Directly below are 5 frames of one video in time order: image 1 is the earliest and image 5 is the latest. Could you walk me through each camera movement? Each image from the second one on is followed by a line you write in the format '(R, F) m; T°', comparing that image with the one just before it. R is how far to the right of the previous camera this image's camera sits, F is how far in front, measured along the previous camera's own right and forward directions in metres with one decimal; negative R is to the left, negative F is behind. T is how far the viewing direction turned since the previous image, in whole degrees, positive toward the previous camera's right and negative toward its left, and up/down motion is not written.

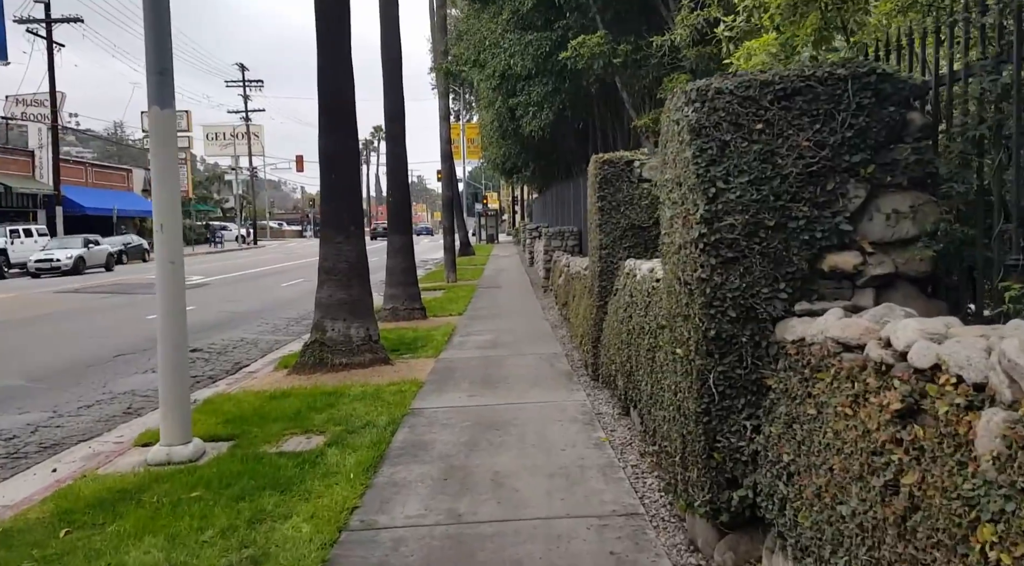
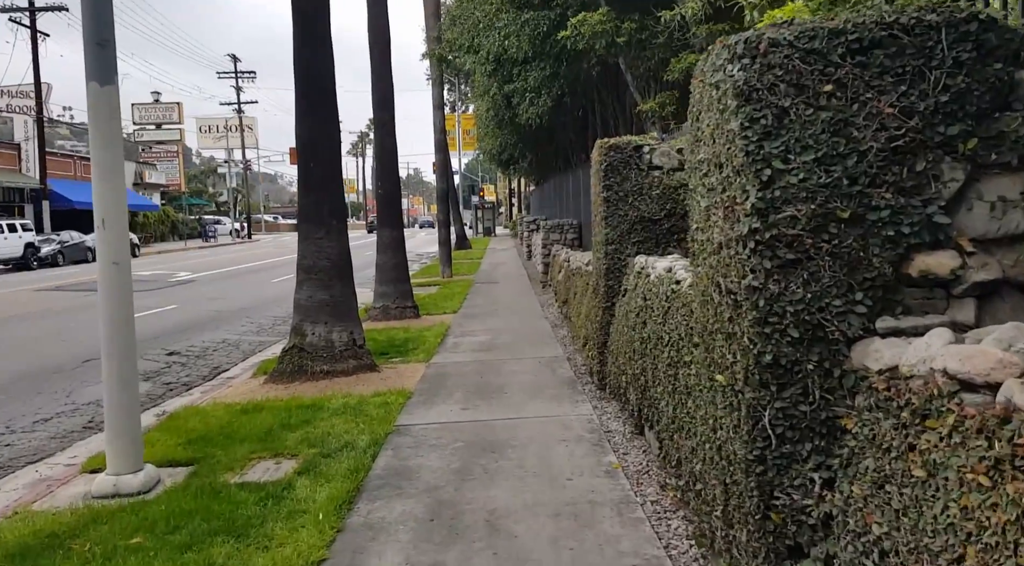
(0.0, +0.8) m; 0°
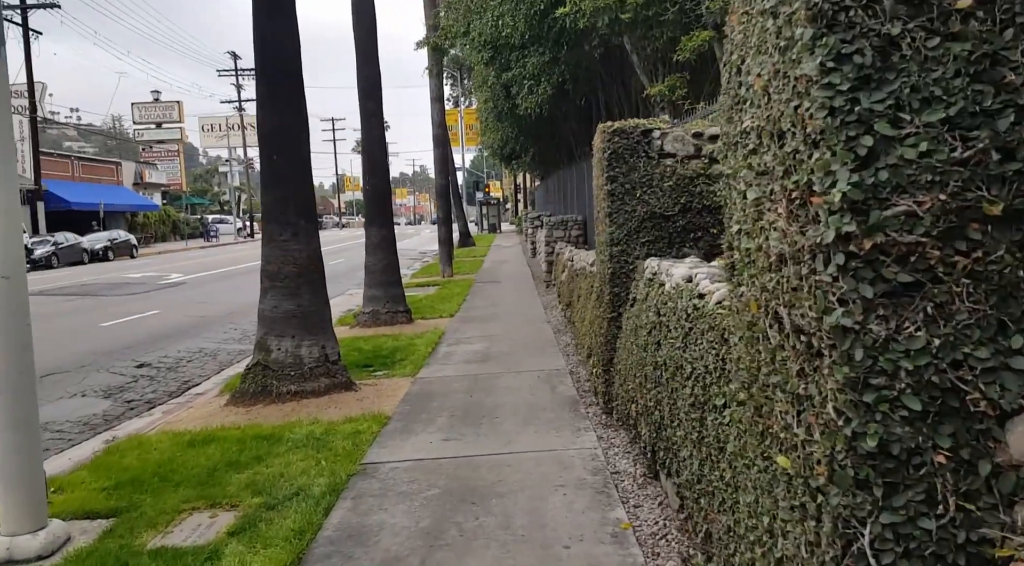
(+0.1, +1.1) m; -1°
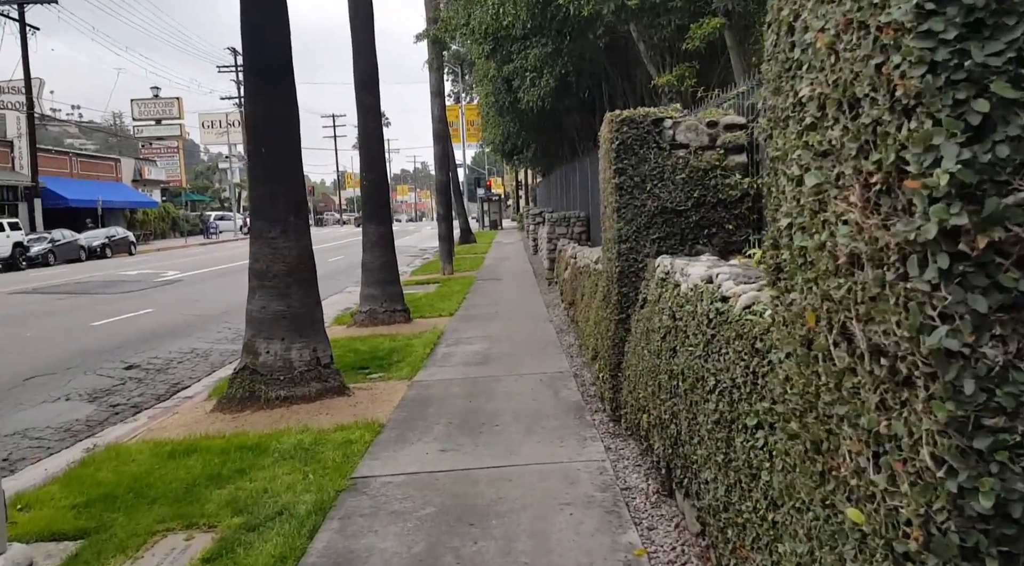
(0.0, +0.4) m; 0°
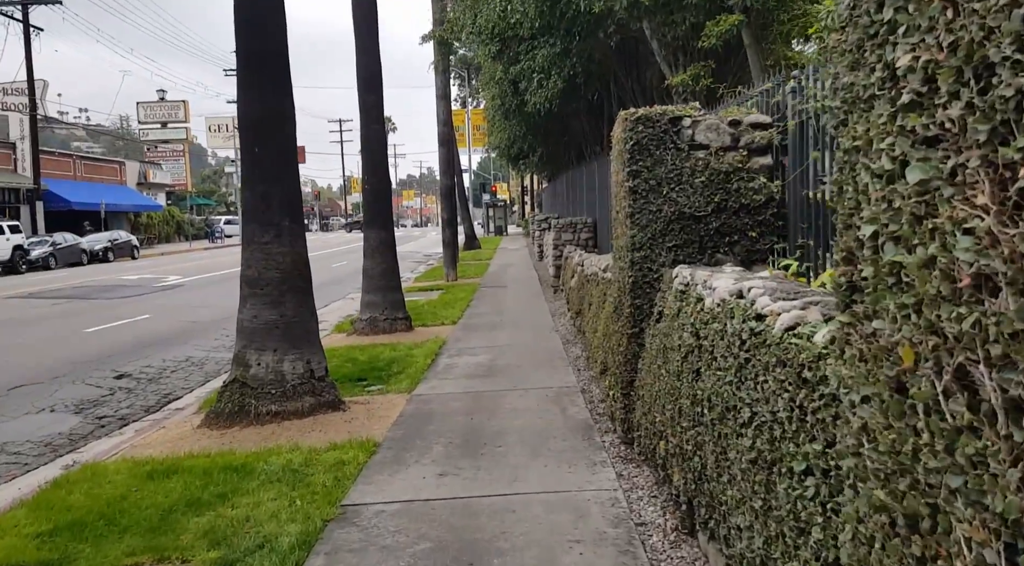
(0.0, +0.4) m; 0°
